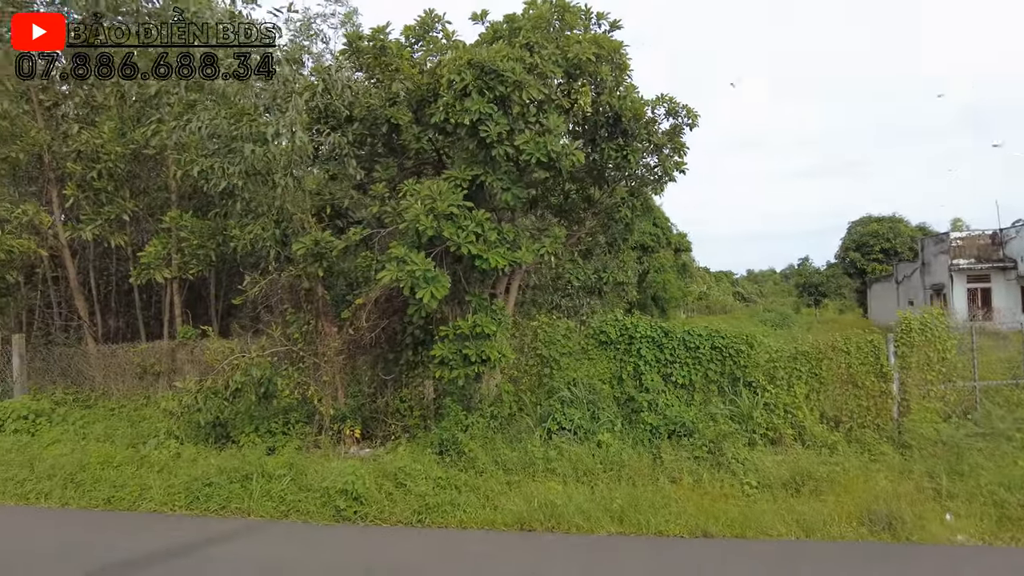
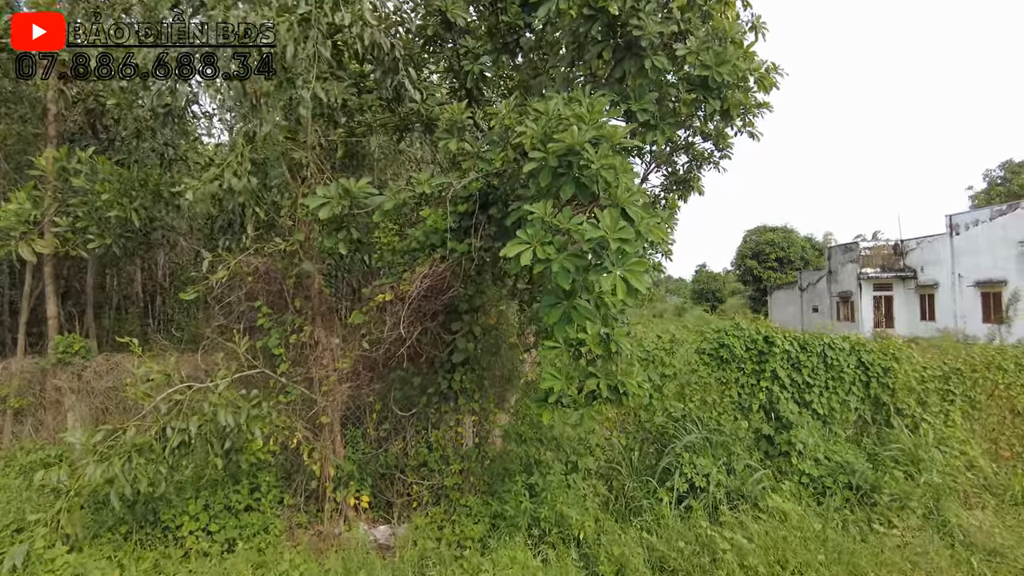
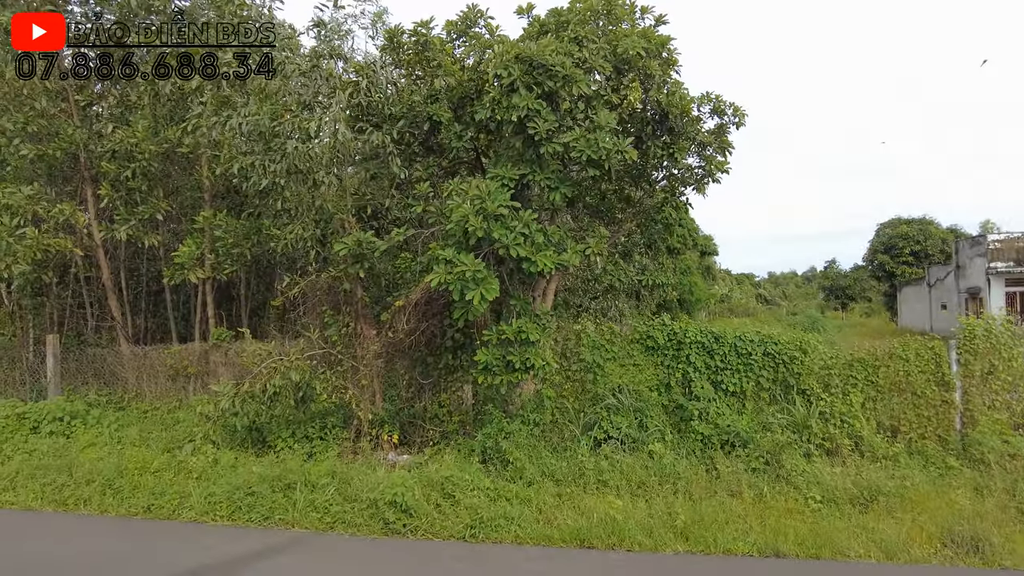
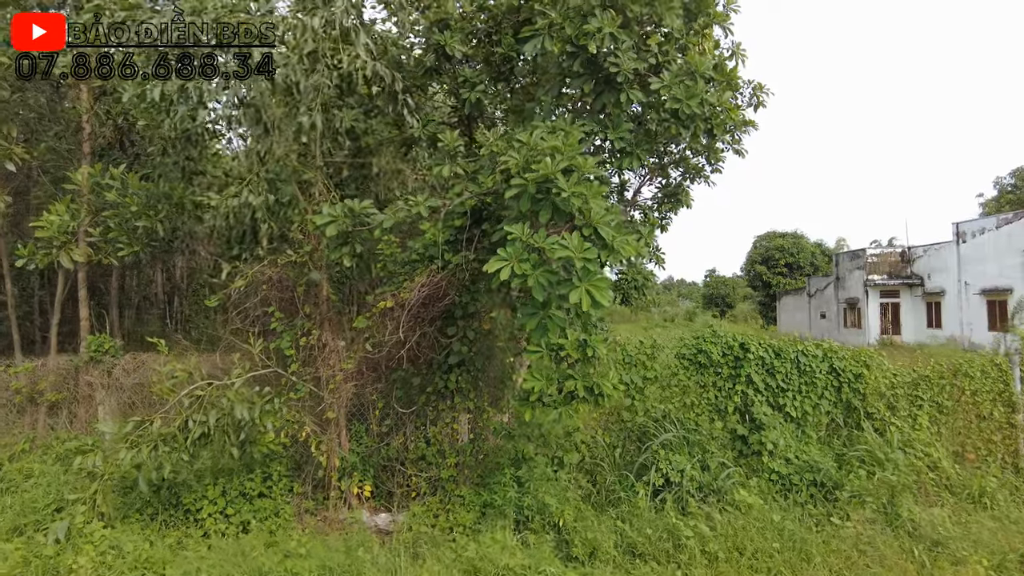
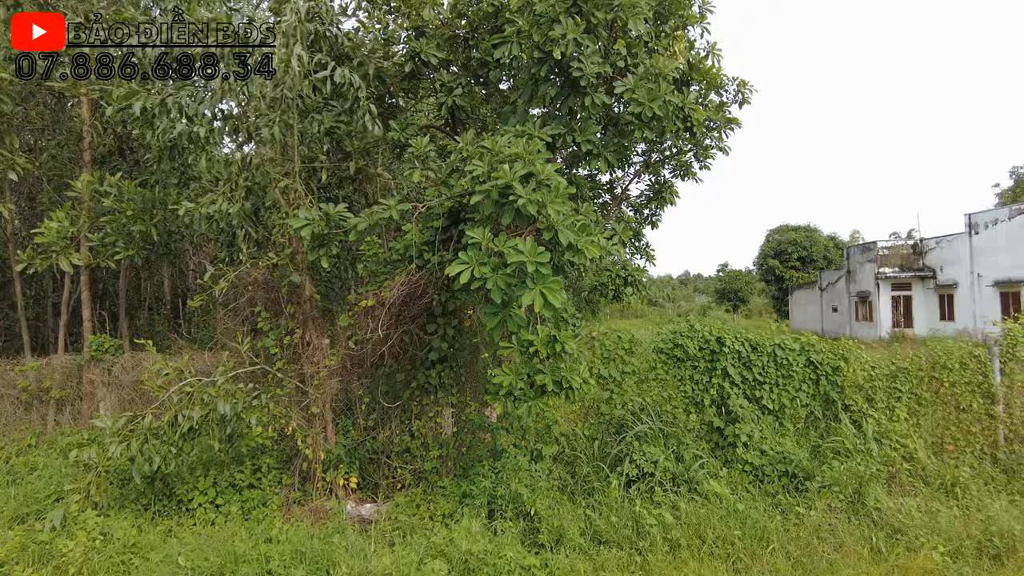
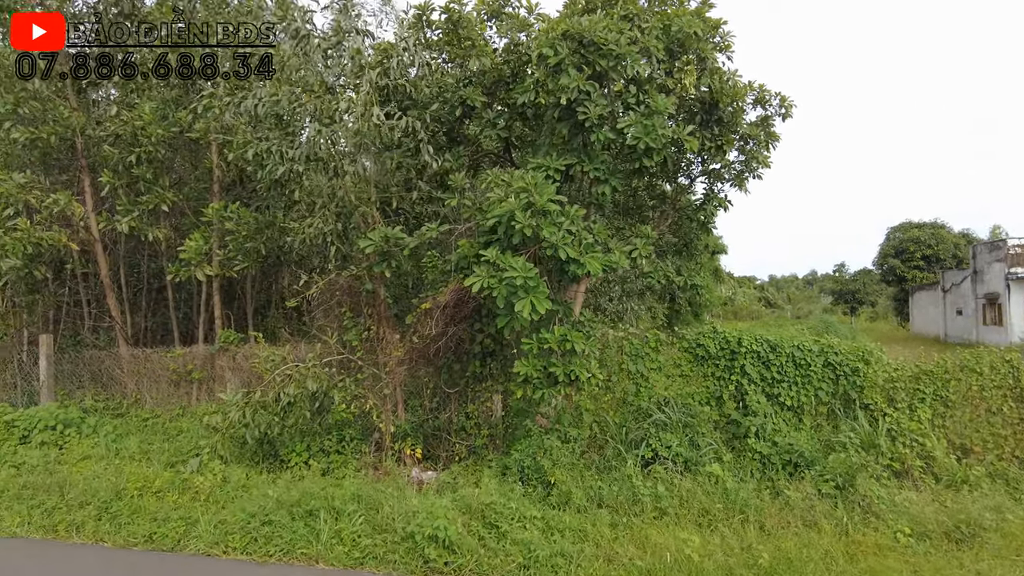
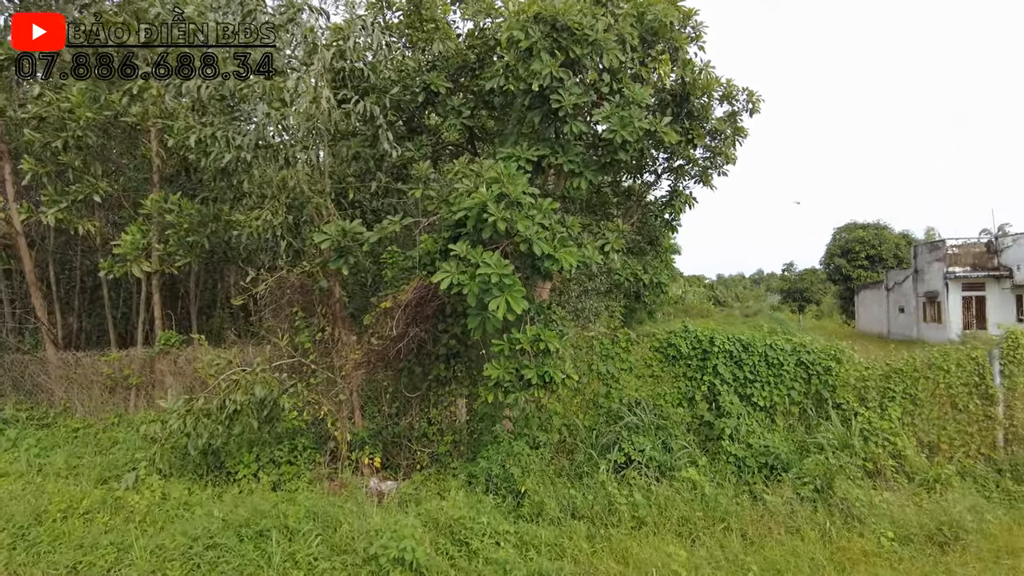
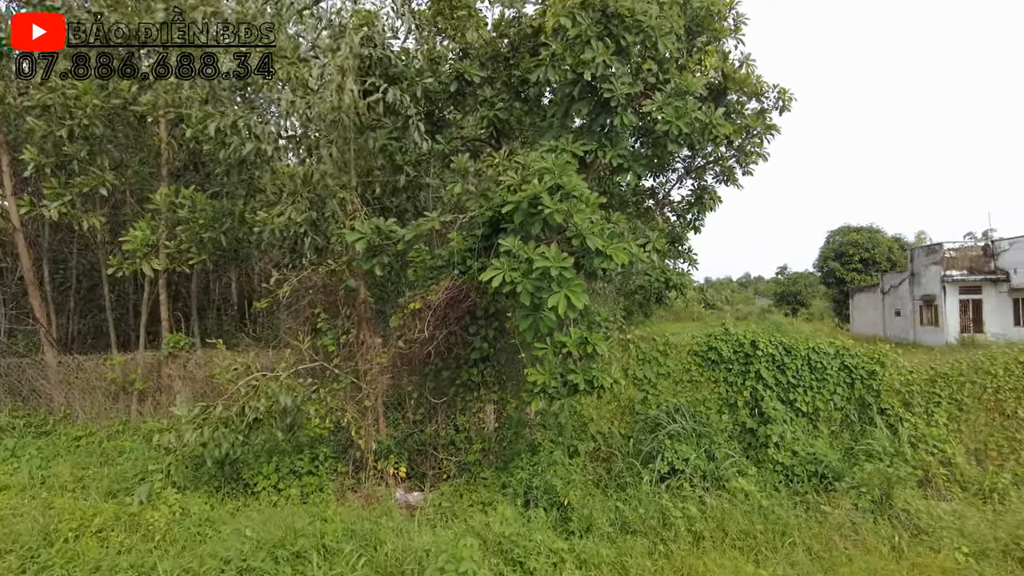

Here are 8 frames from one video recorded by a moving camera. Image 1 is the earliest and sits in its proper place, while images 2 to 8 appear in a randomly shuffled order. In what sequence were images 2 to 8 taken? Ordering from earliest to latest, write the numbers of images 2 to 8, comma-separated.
3, 6, 7, 8, 5, 4, 2
